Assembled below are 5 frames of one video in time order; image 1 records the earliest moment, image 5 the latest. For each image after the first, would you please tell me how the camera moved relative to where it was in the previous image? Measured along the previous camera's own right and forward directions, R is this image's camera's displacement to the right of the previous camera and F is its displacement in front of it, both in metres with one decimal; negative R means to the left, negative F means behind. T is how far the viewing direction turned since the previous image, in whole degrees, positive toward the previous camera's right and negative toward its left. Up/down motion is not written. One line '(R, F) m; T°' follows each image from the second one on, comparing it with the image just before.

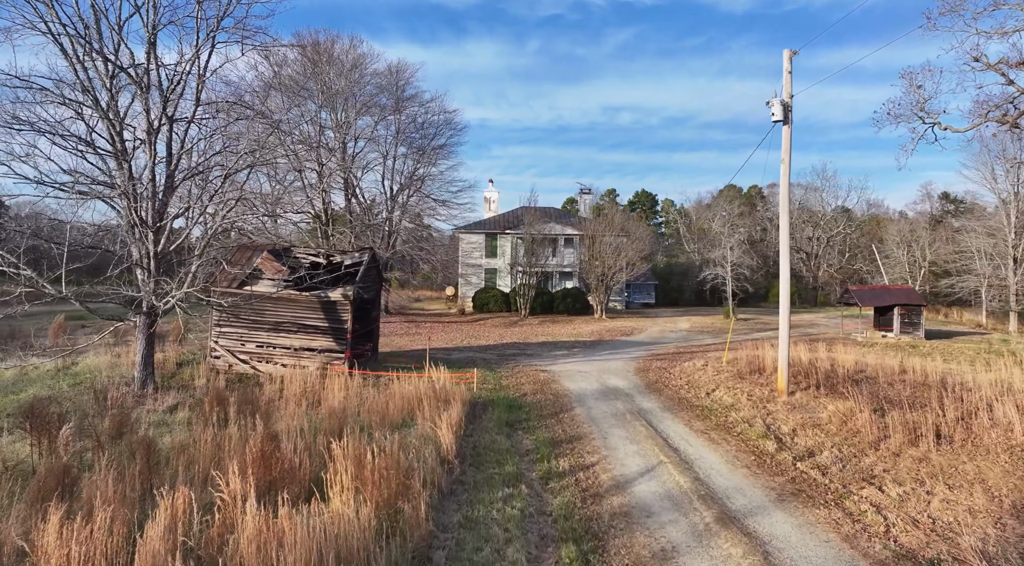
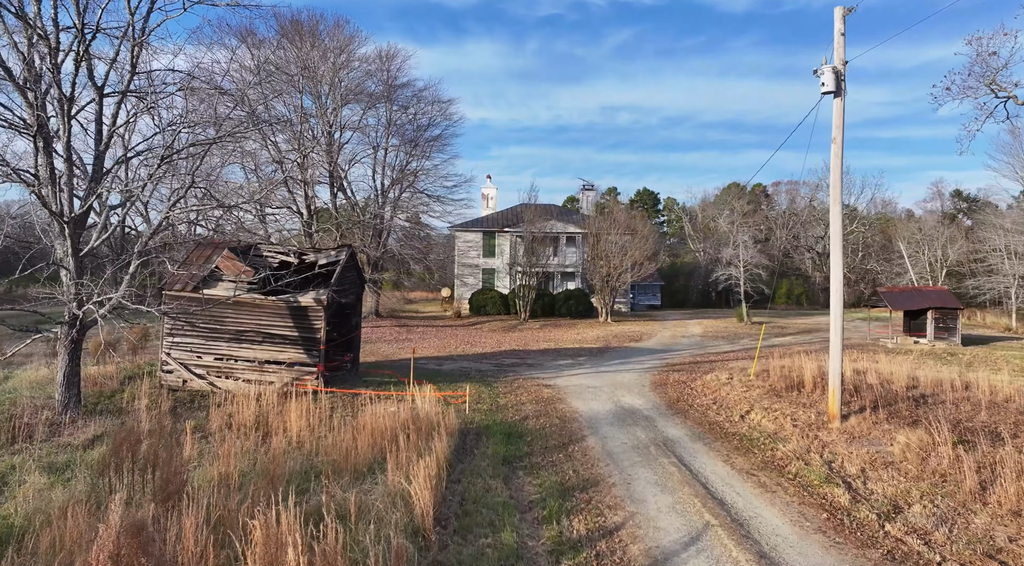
(0.0, +1.8) m; 0°
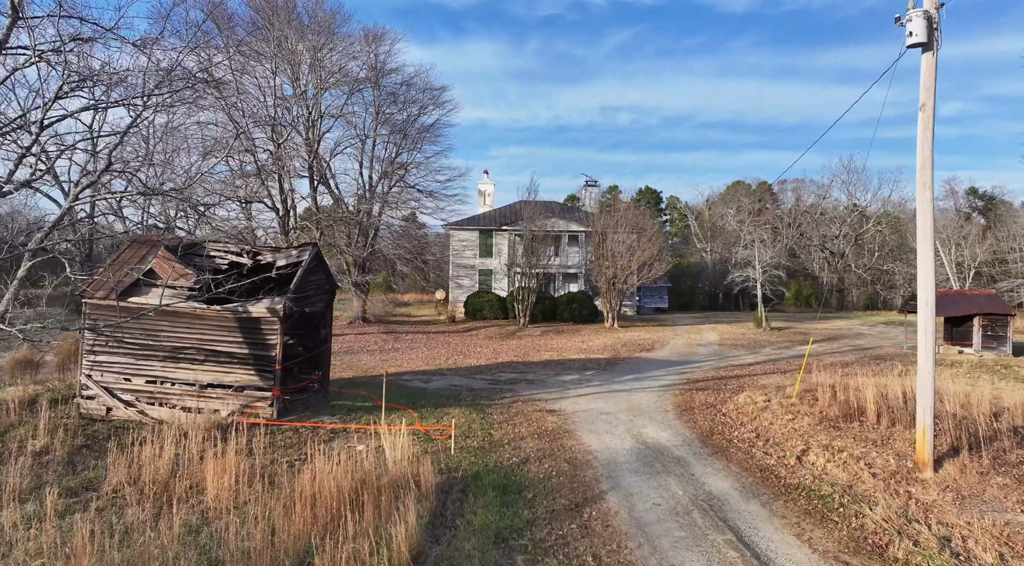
(0.0, +2.1) m; 0°
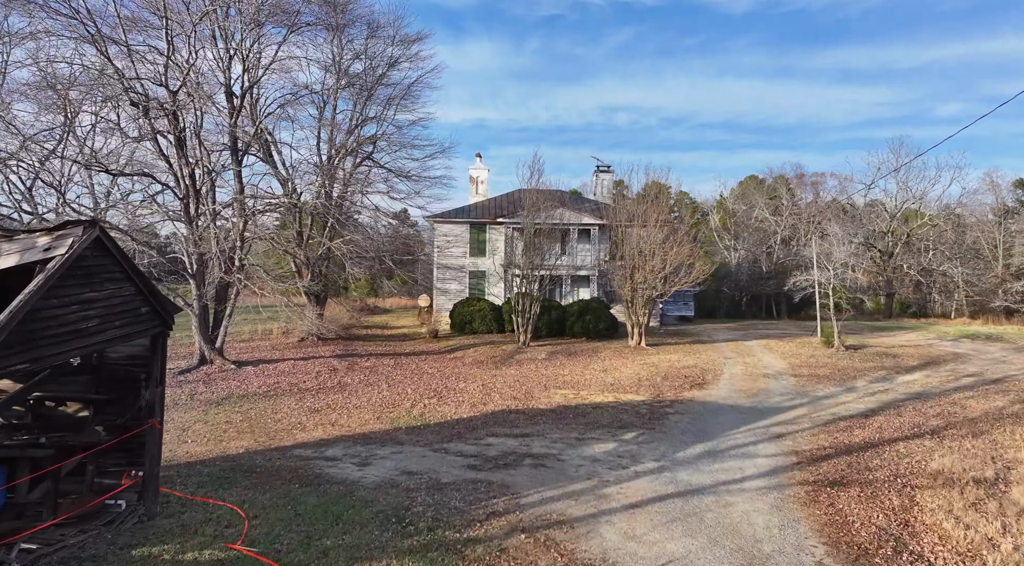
(0.0, +5.5) m; 0°
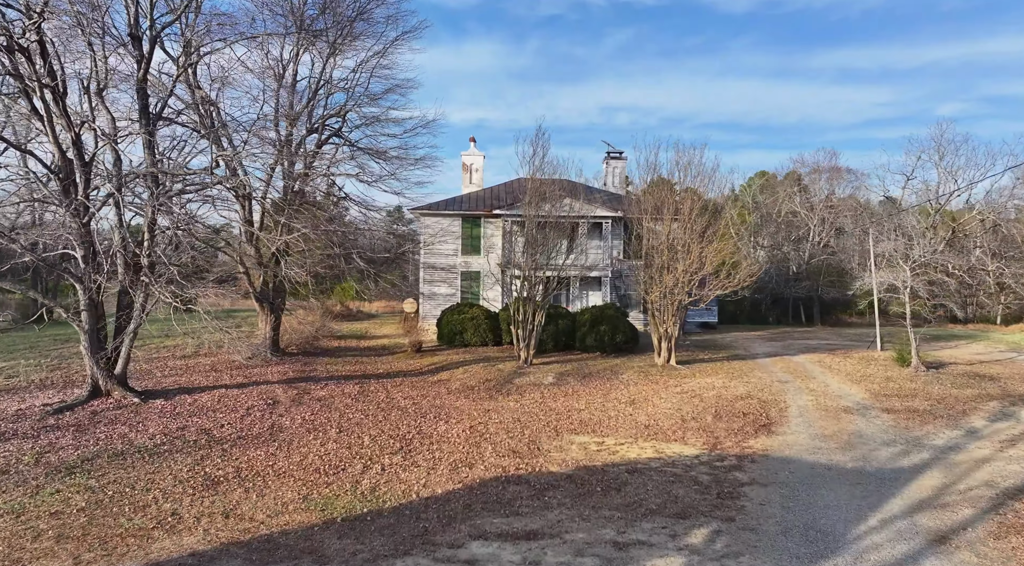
(0.0, +3.7) m; 0°
